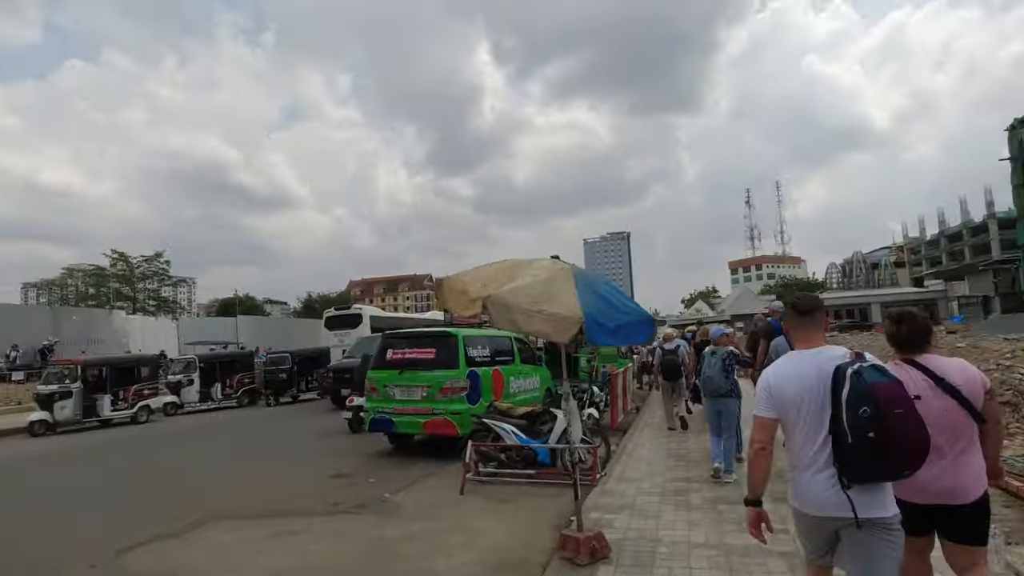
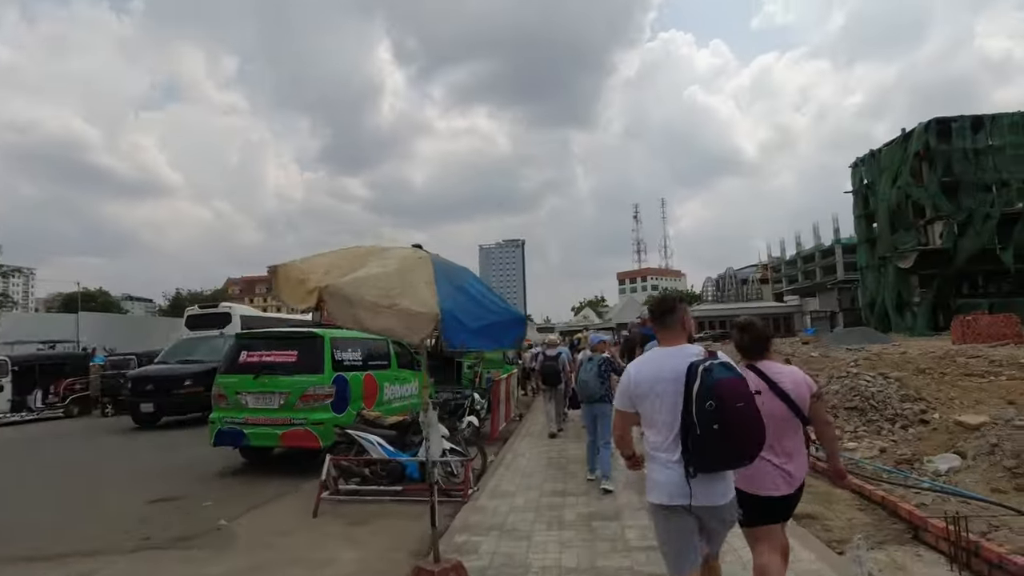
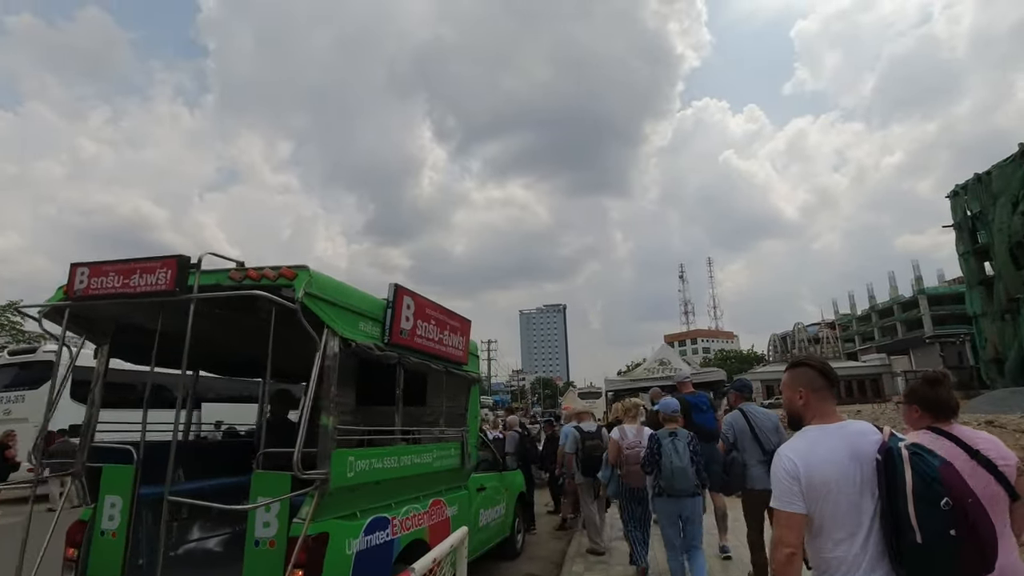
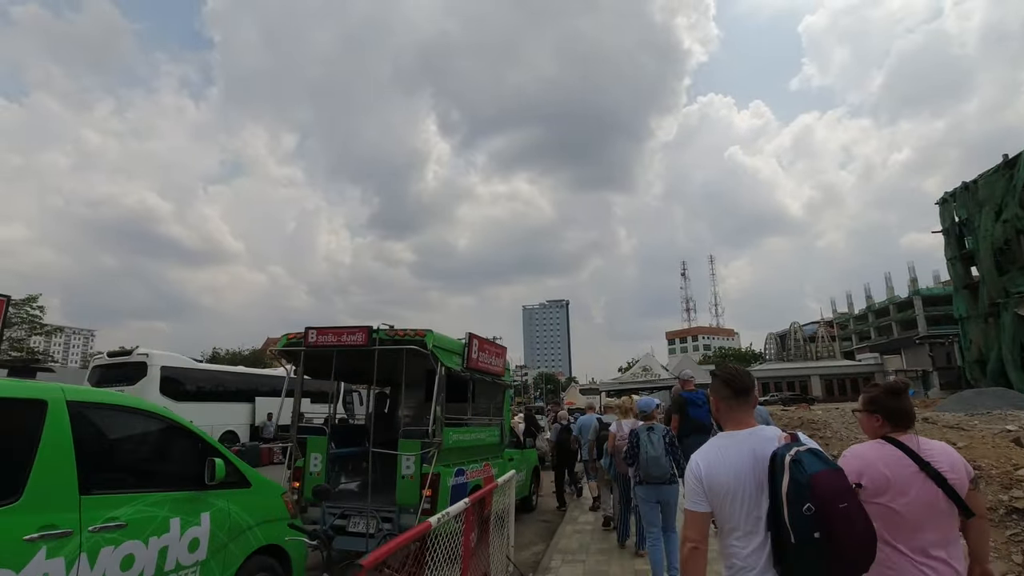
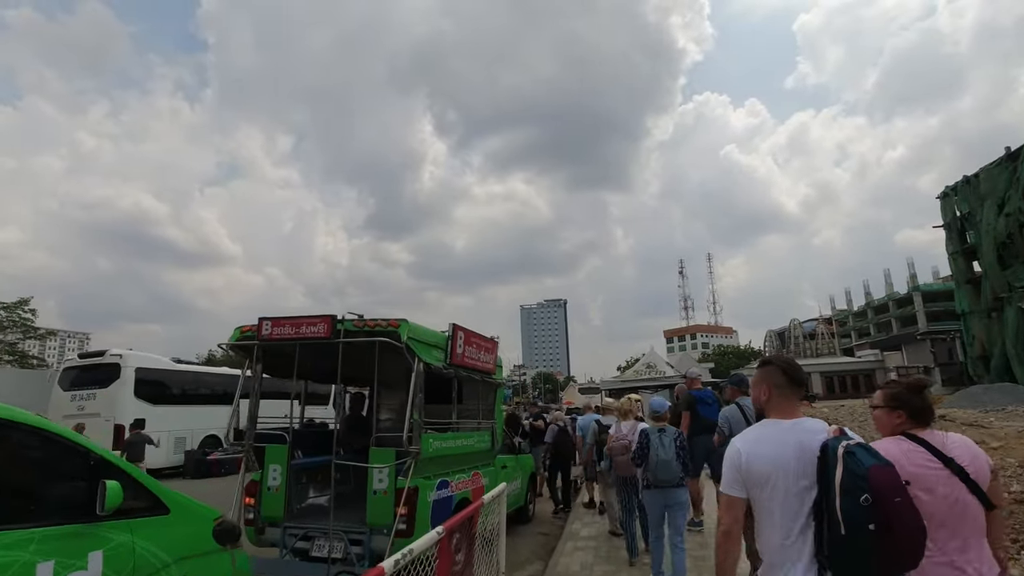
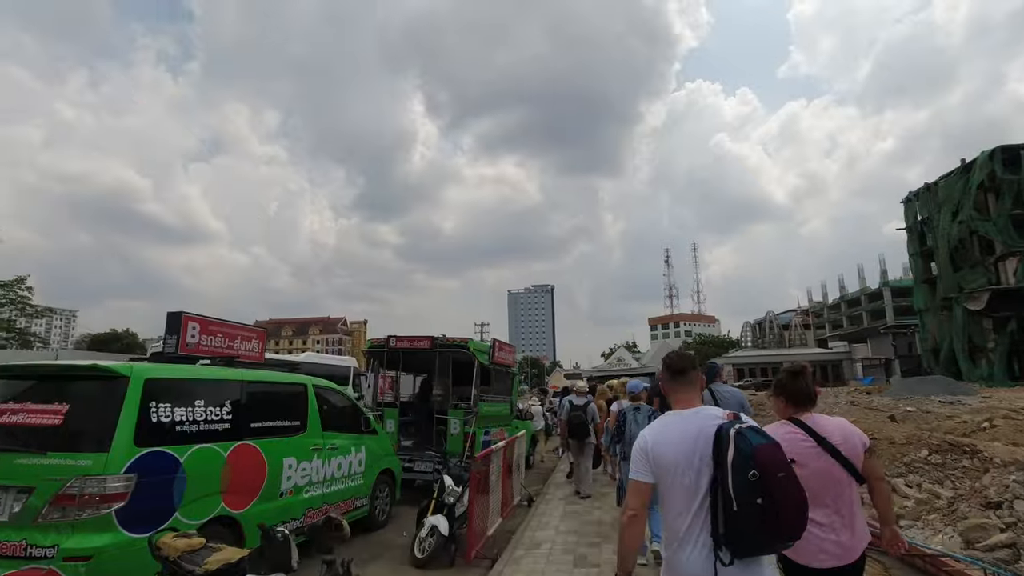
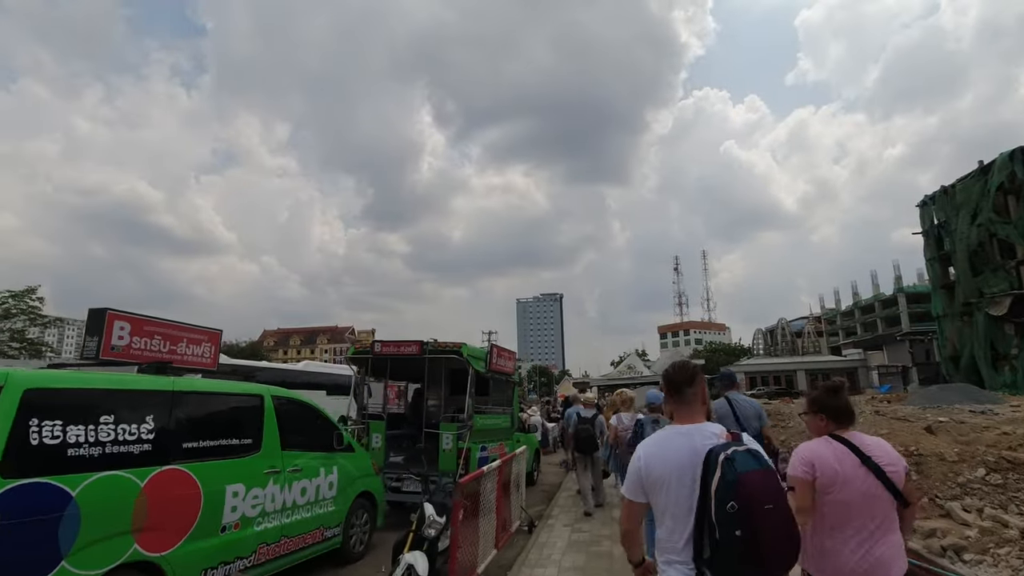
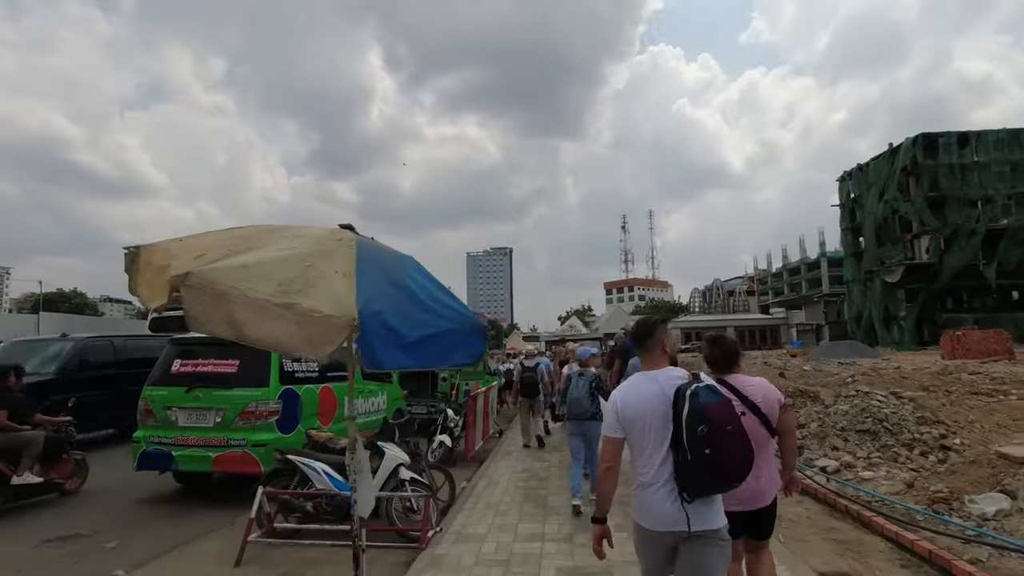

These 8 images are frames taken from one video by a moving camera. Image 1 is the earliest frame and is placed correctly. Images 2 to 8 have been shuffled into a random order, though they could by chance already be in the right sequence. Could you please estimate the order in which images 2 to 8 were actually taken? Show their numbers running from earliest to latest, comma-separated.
2, 8, 6, 7, 4, 5, 3
